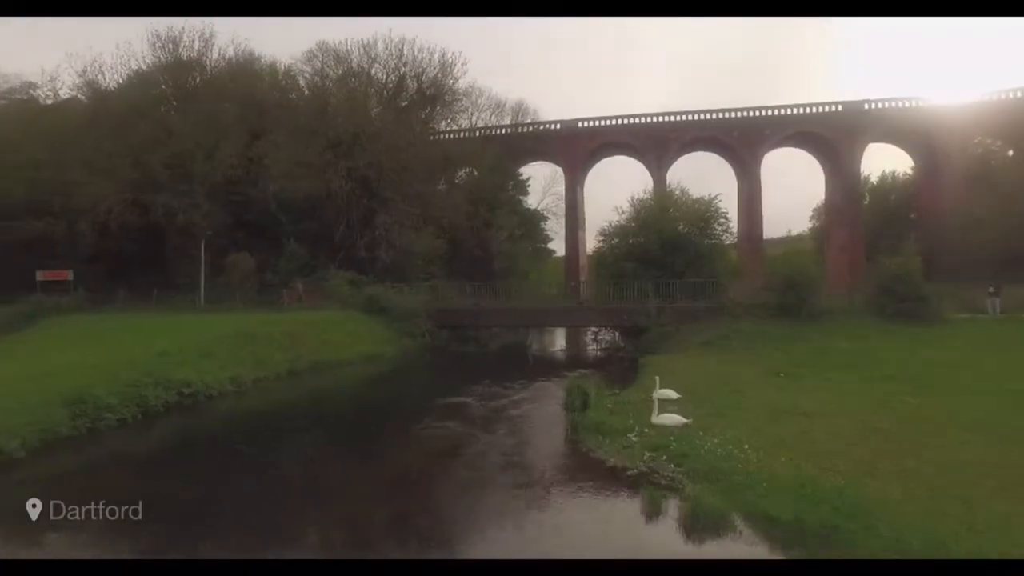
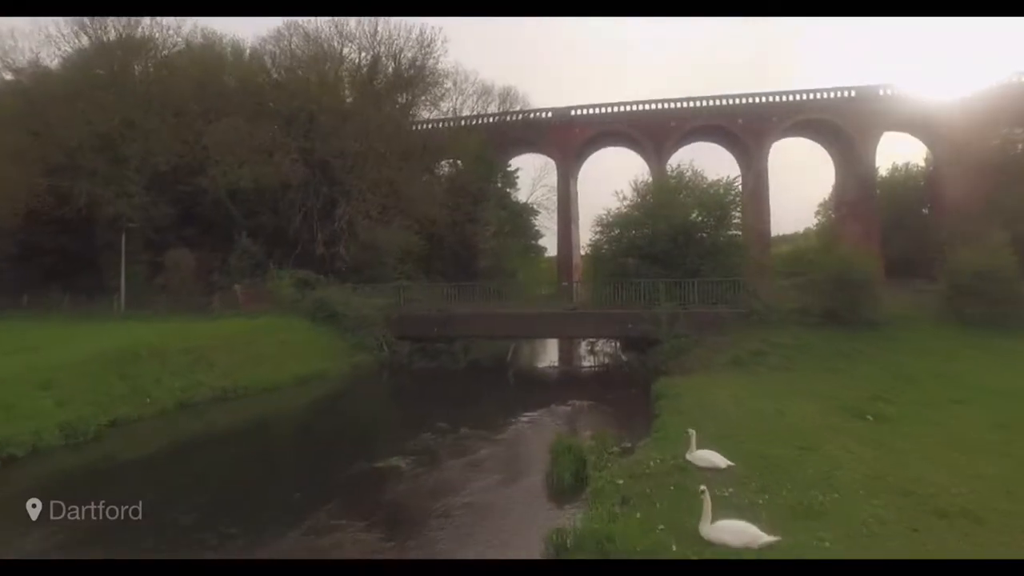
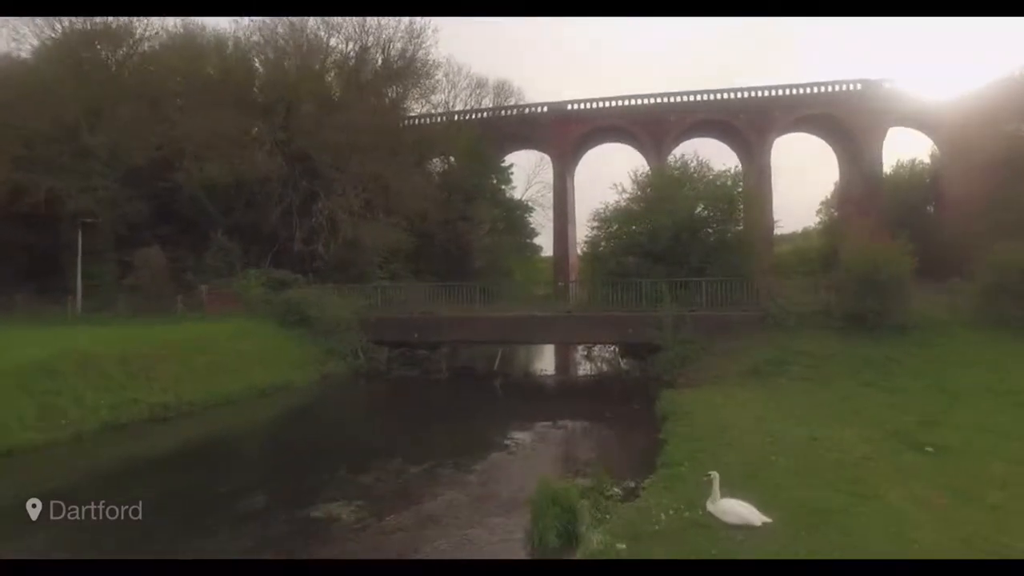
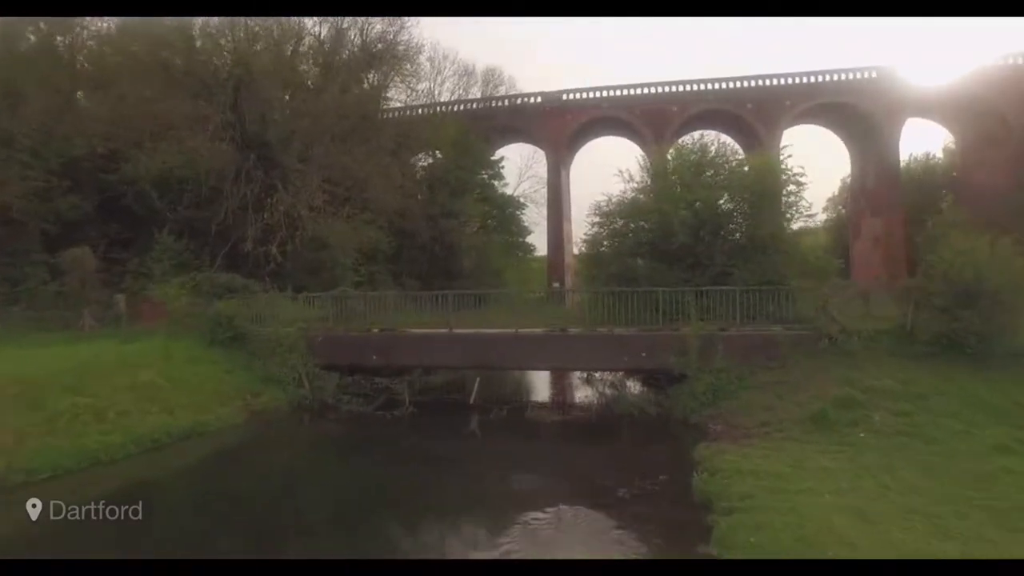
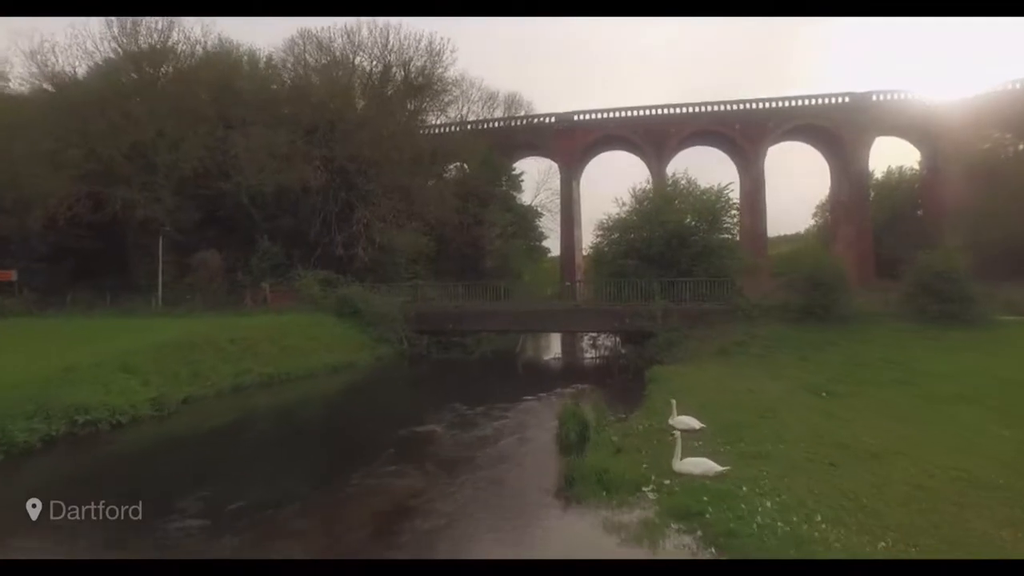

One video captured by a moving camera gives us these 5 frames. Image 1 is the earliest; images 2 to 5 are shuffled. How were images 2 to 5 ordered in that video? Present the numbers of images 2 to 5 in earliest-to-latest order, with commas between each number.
5, 2, 3, 4
